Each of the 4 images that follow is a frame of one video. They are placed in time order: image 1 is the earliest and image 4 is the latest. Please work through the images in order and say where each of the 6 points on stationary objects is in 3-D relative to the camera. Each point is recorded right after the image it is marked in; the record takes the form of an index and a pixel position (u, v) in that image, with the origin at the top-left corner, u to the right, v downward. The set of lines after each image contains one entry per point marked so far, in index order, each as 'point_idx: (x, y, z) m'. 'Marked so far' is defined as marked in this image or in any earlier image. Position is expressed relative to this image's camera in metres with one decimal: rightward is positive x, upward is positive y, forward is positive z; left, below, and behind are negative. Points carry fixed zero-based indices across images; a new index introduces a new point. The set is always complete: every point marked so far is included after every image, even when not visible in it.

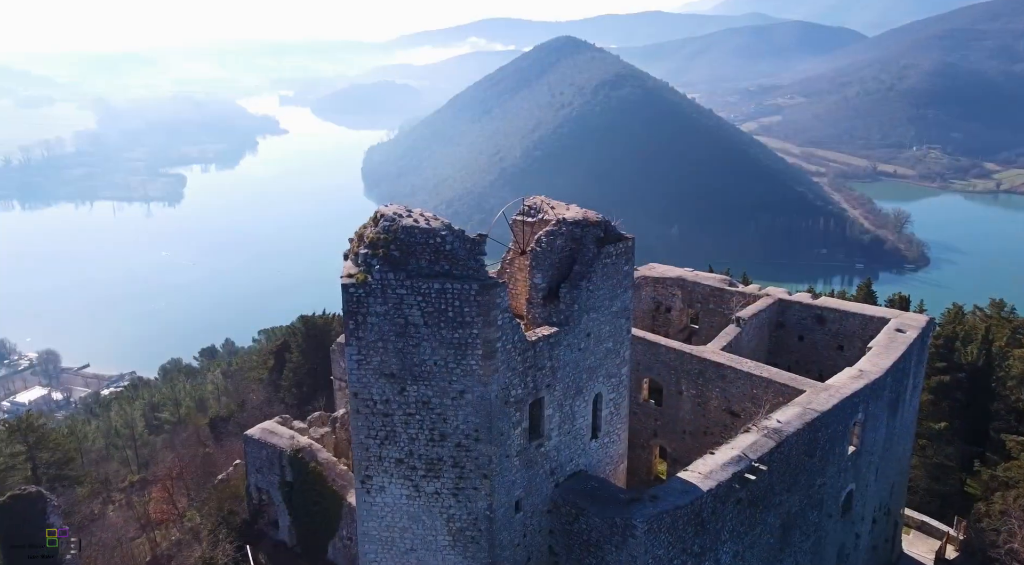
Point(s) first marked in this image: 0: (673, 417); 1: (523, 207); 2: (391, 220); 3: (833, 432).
0: (+2.9, -2.4, +13.2) m
1: (+0.2, +0.9, +9.1) m
2: (-1.2, +0.6, +7.4) m
3: (+4.8, -2.3, +10.9) m
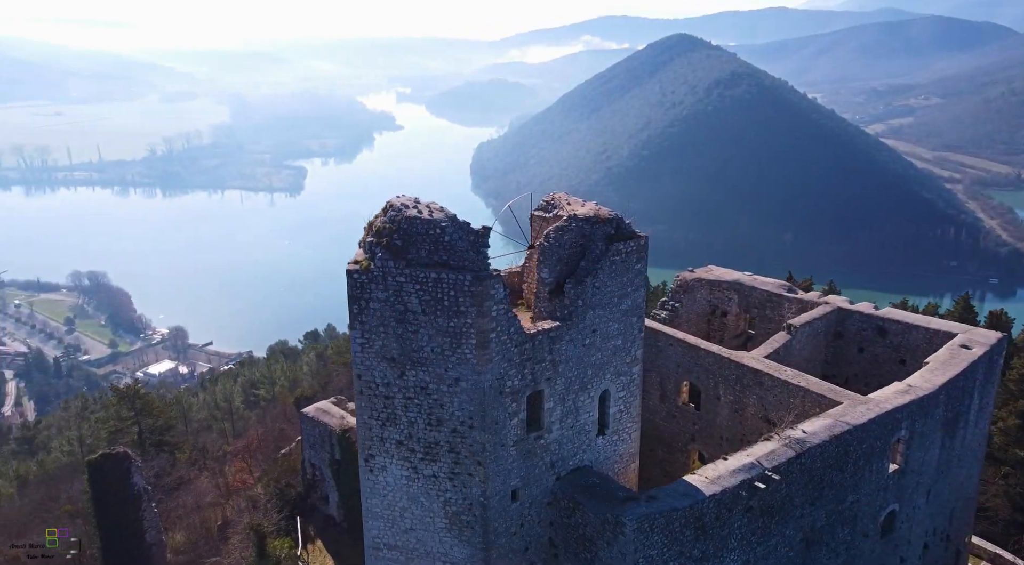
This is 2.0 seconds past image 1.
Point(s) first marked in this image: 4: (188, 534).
0: (+3.5, -2.5, +13.0) m
1: (+0.4, +1.0, +9.2) m
2: (-1.2, +0.8, +7.7) m
3: (+5.0, -2.4, +10.5) m
4: (-8.3, -6.5, +19.0) m
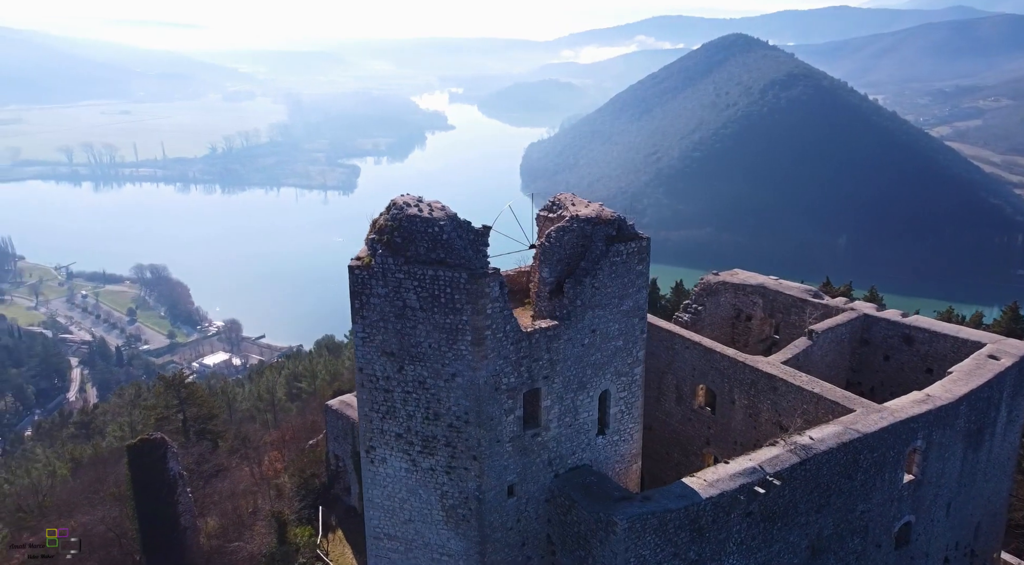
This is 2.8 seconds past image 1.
0: (+3.7, -2.5, +12.9) m
1: (+0.5, +1.0, +9.3) m
2: (-1.2, +0.8, +7.9) m
3: (+5.1, -2.5, +10.3) m
4: (-7.8, -6.3, +19.6) m
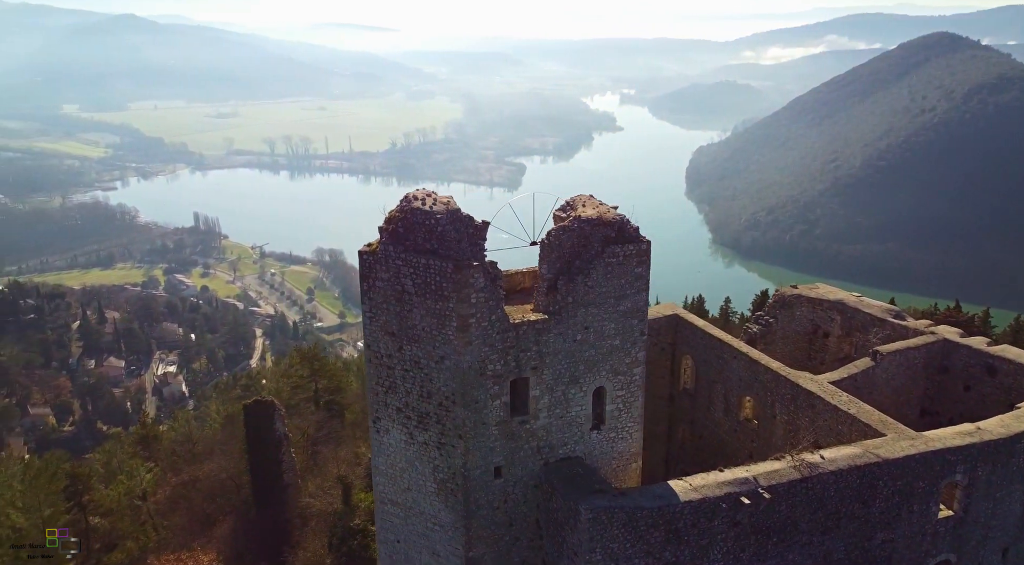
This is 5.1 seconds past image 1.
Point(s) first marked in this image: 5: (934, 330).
0: (+4.3, -2.7, +12.6) m
1: (+0.7, +1.0, +9.7) m
2: (-1.3, +0.9, +8.6) m
3: (+5.2, -2.7, +9.8) m
4: (-5.8, -5.8, +21.4) m
5: (+8.1, -0.9, +14.1) m
